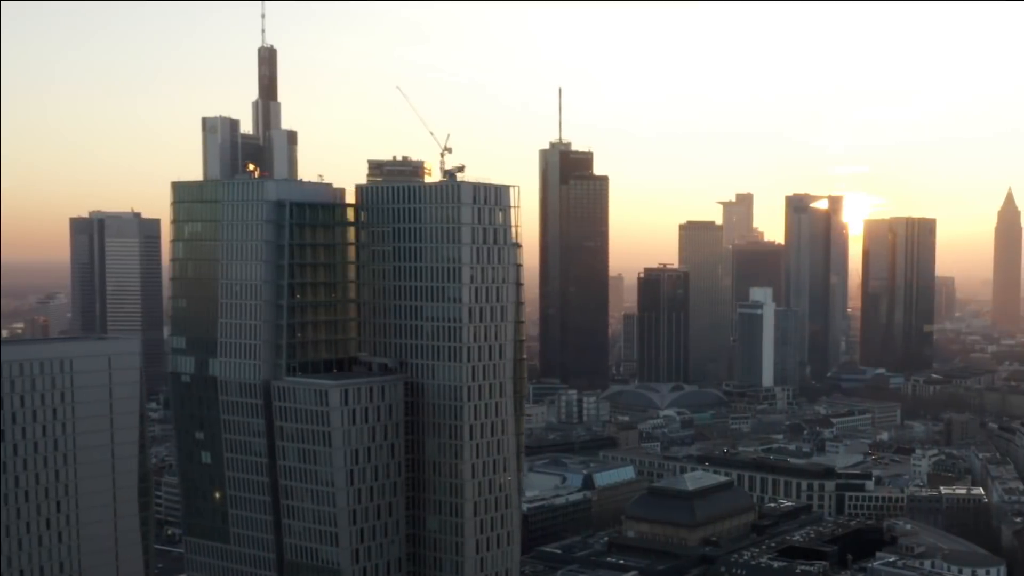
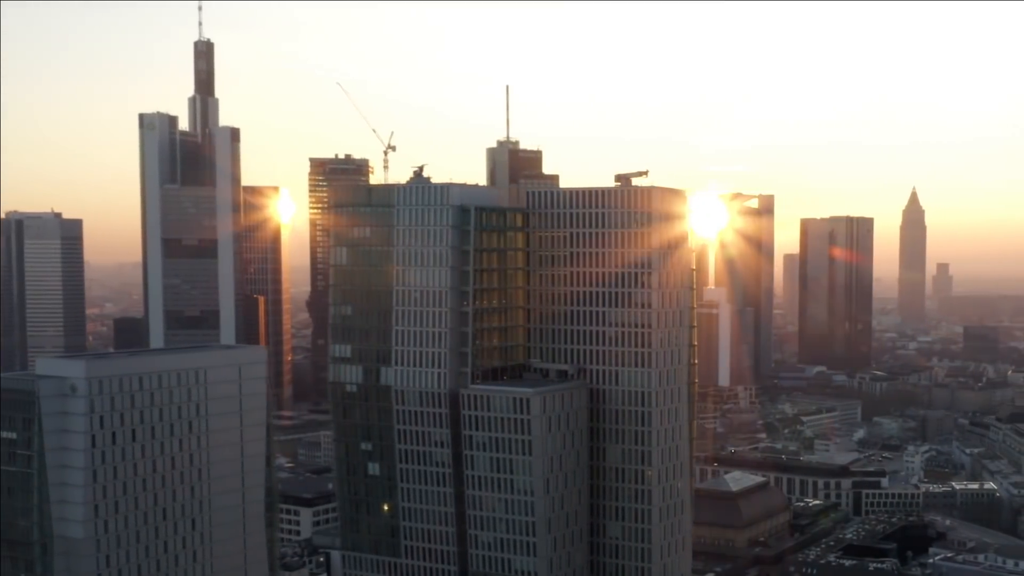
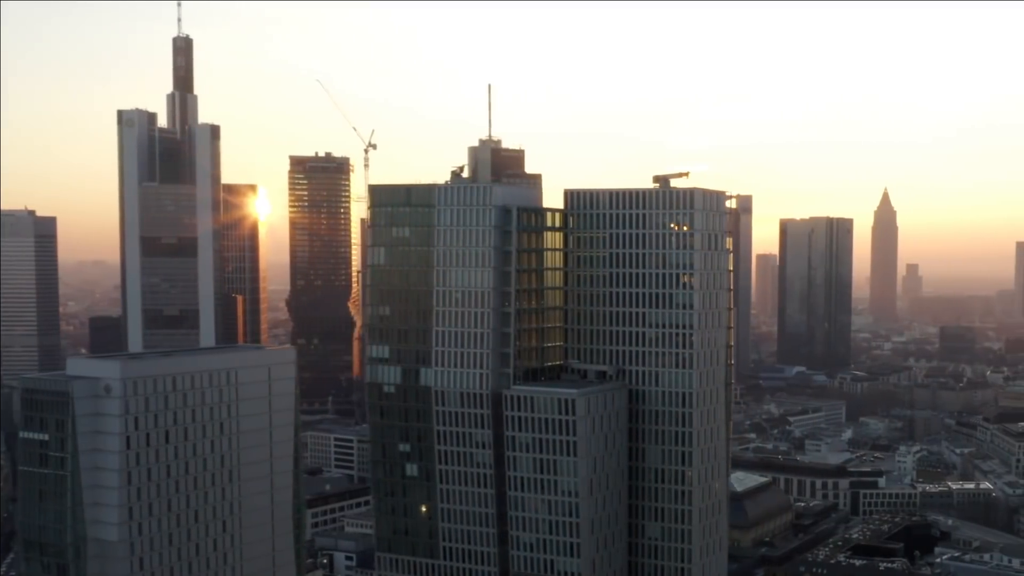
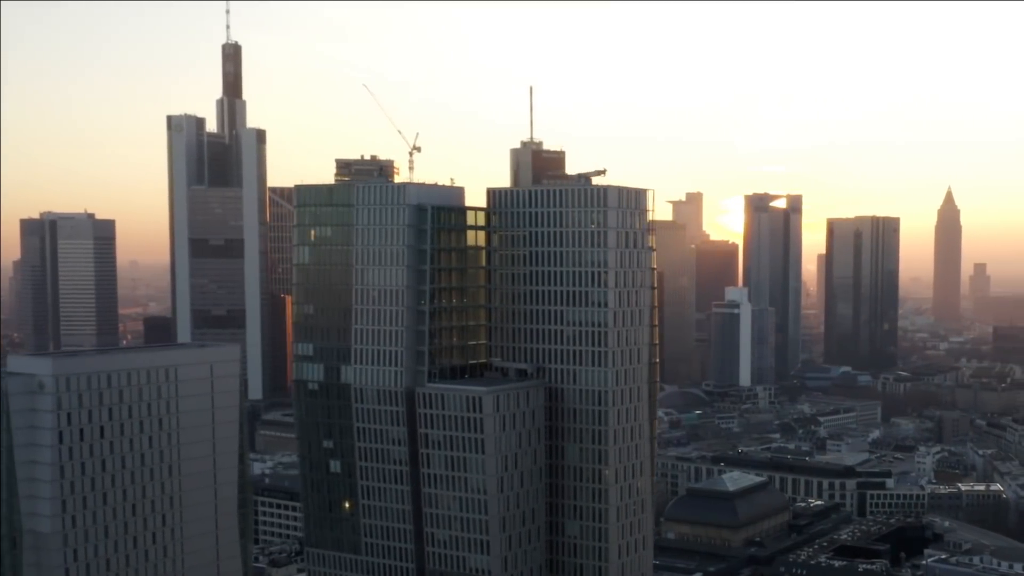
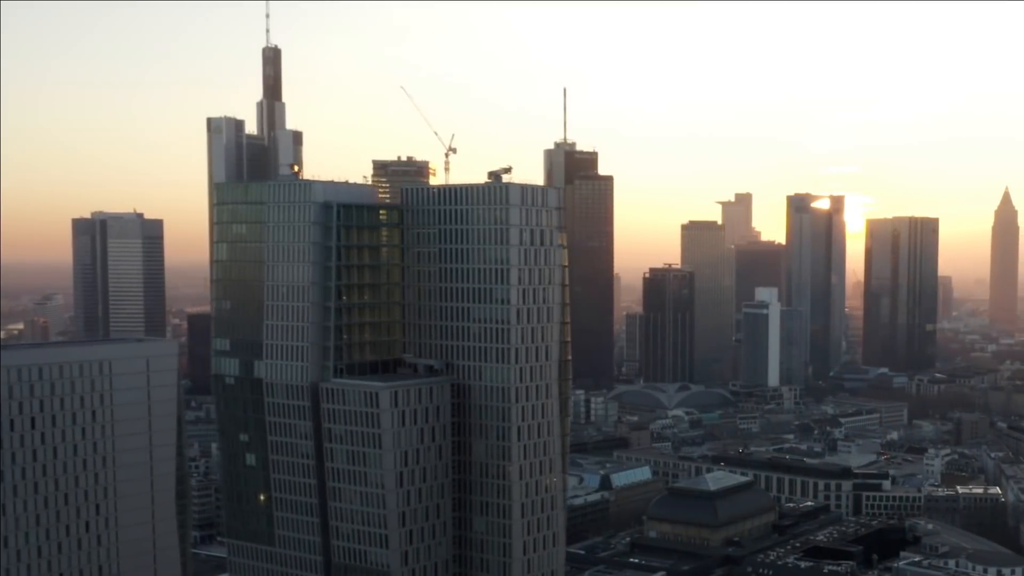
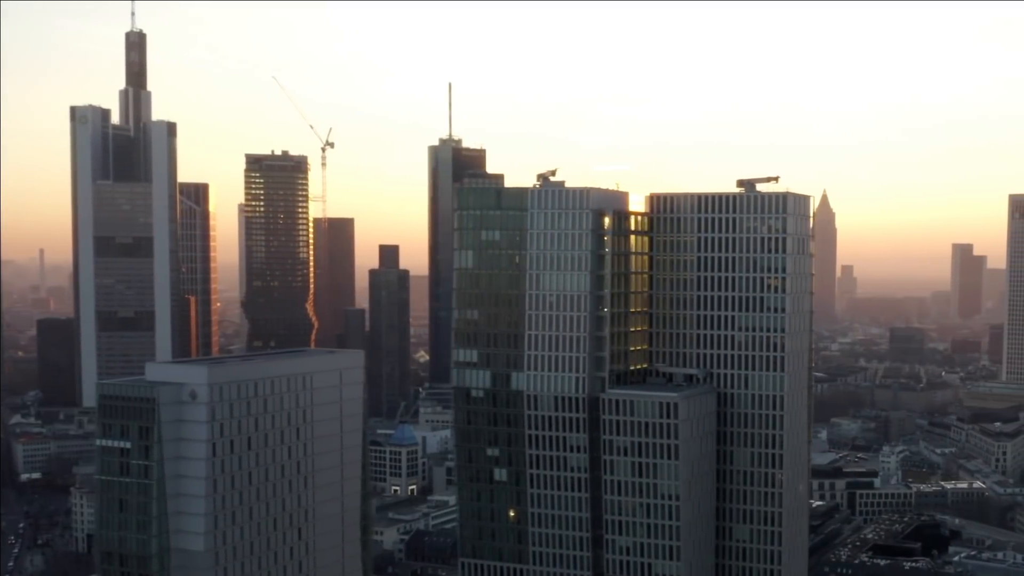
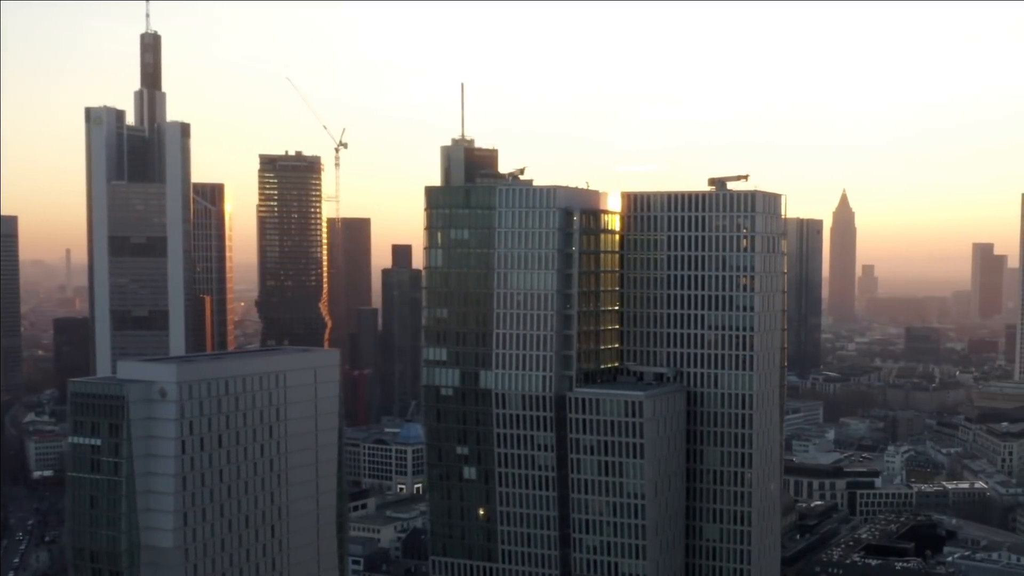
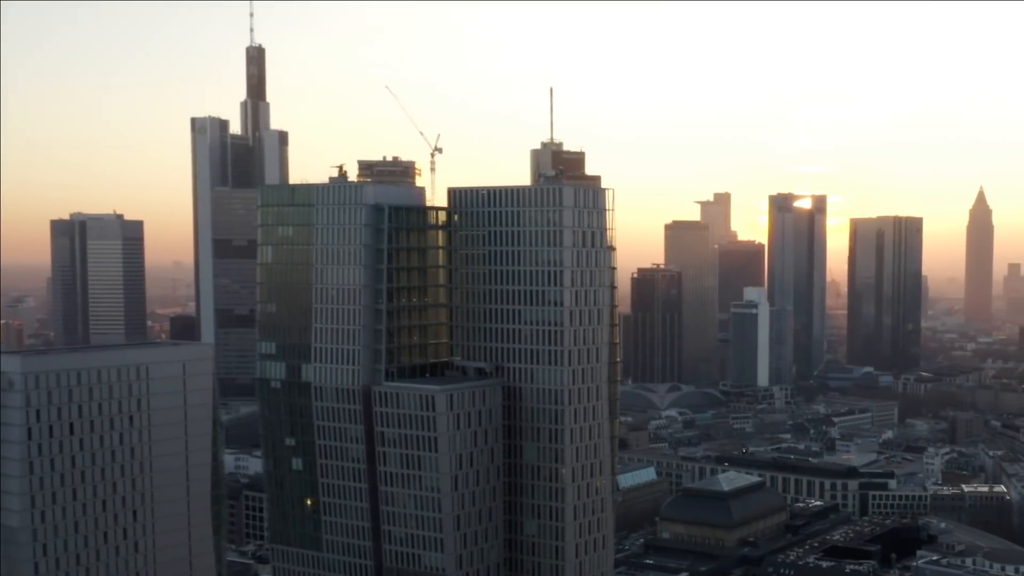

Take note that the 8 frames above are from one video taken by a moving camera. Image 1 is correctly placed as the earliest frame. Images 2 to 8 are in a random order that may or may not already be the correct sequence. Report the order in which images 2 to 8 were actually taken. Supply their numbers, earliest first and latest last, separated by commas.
5, 8, 4, 2, 3, 7, 6
